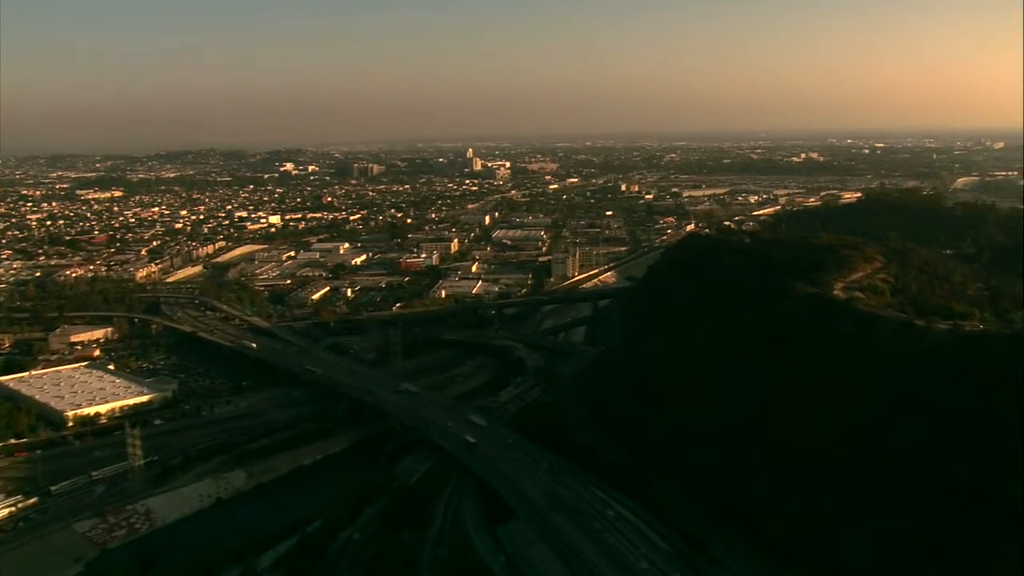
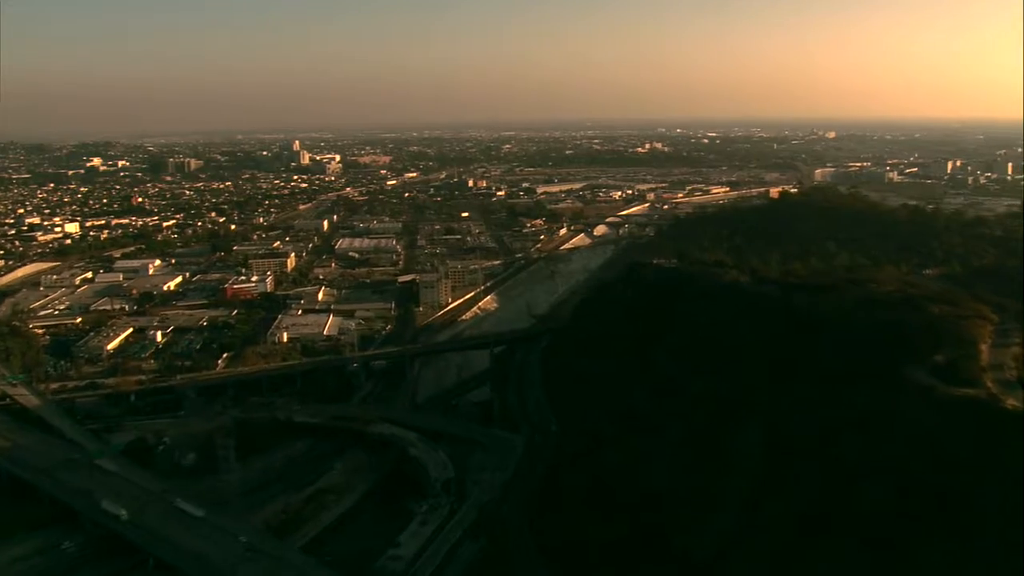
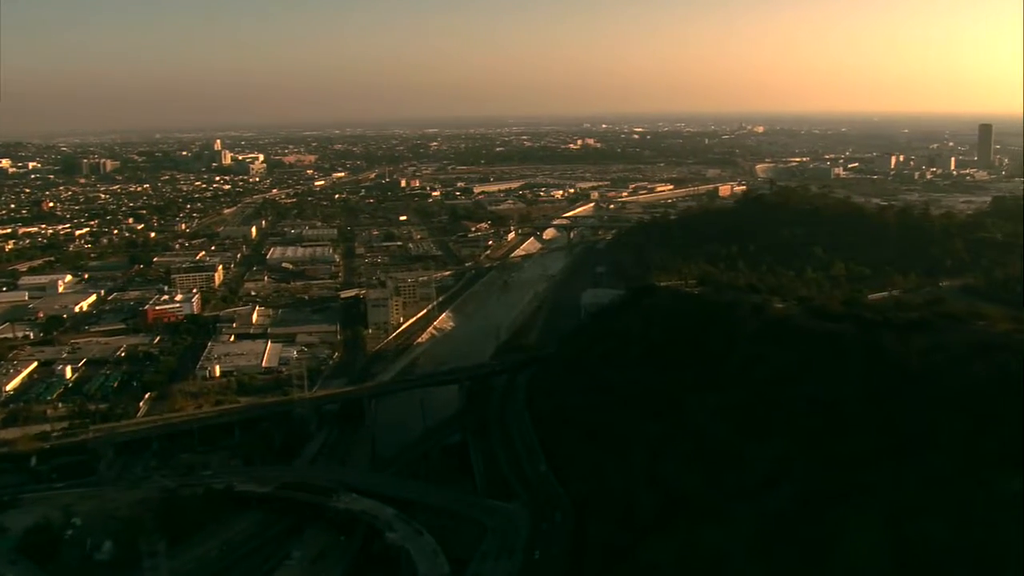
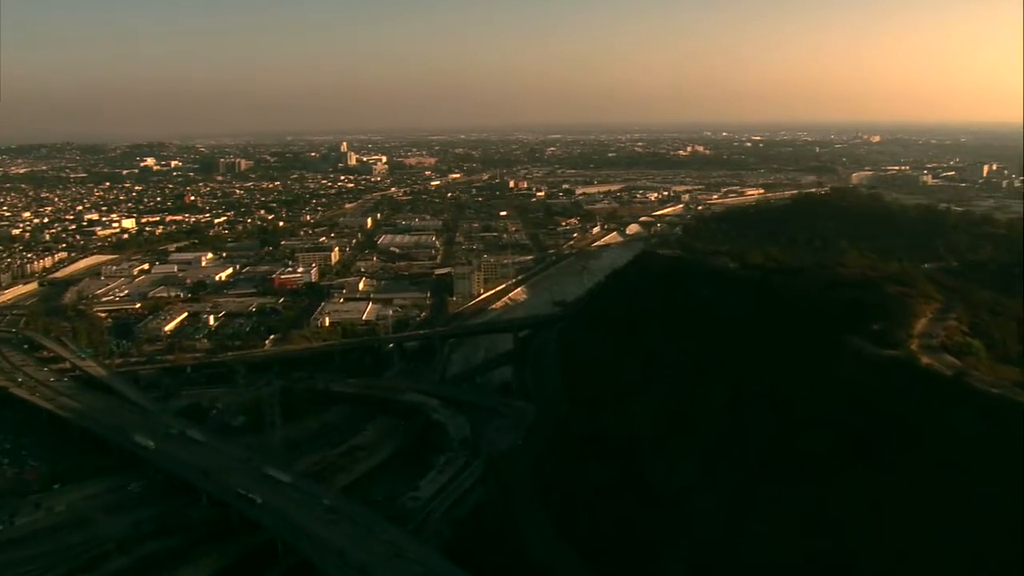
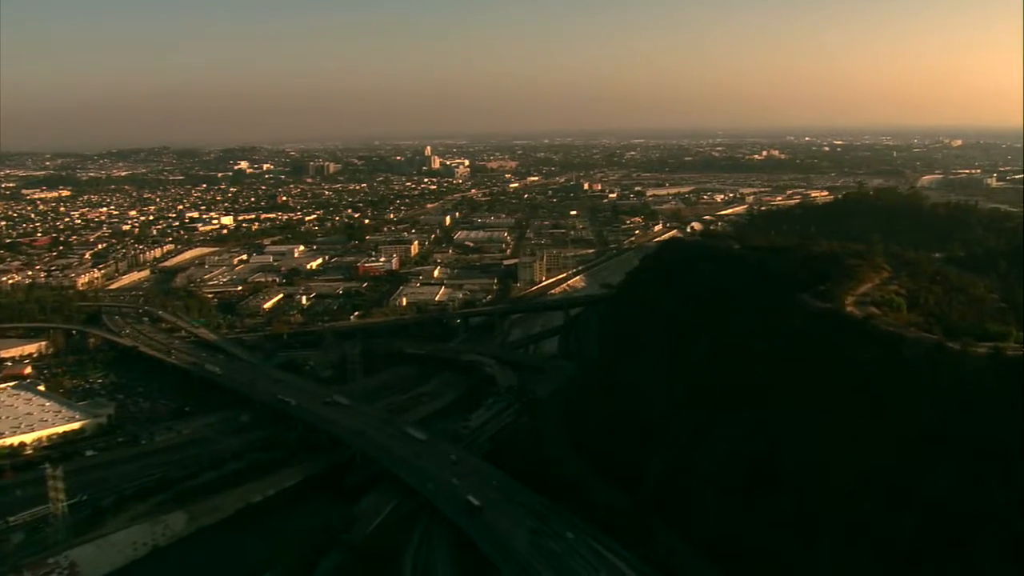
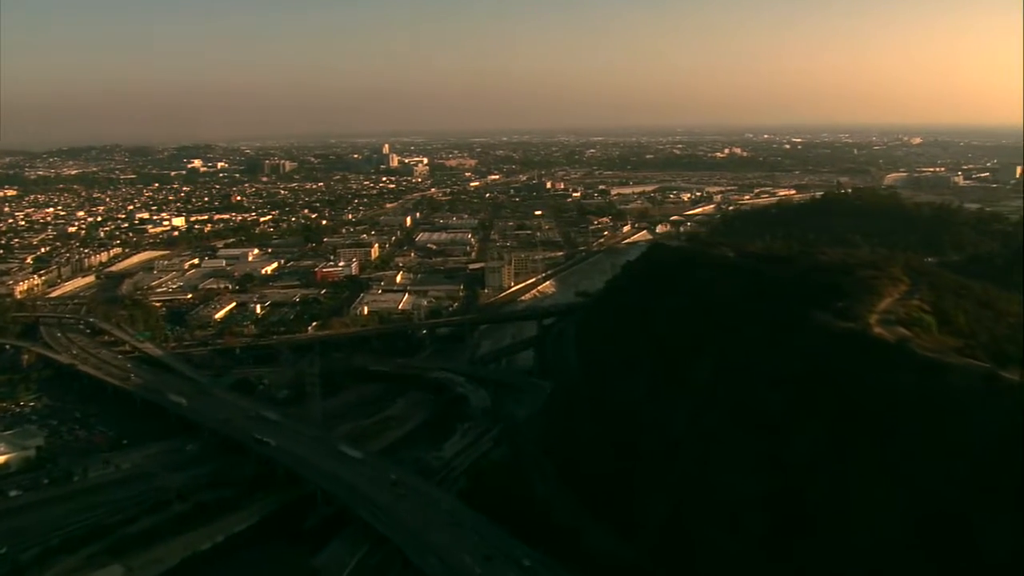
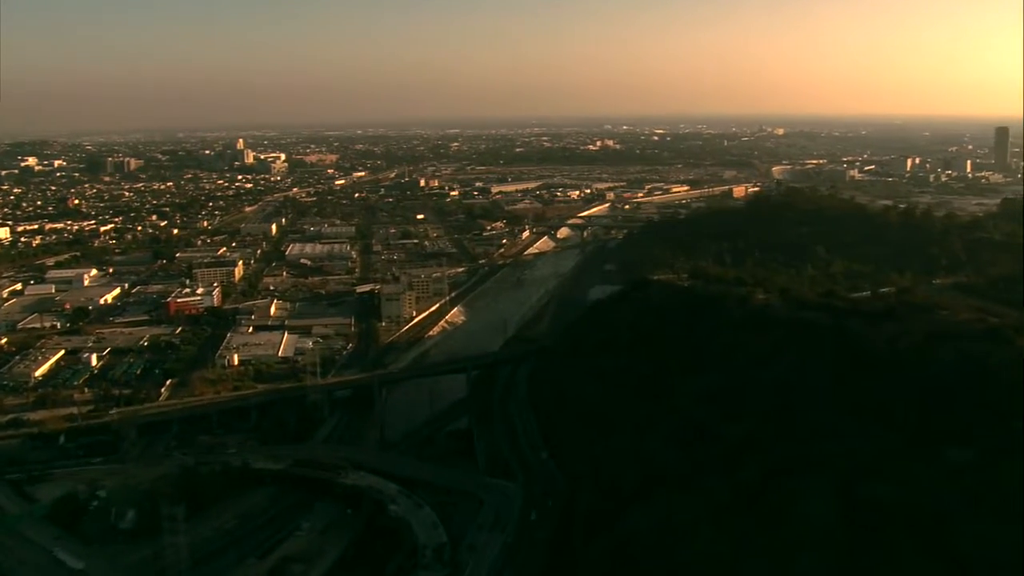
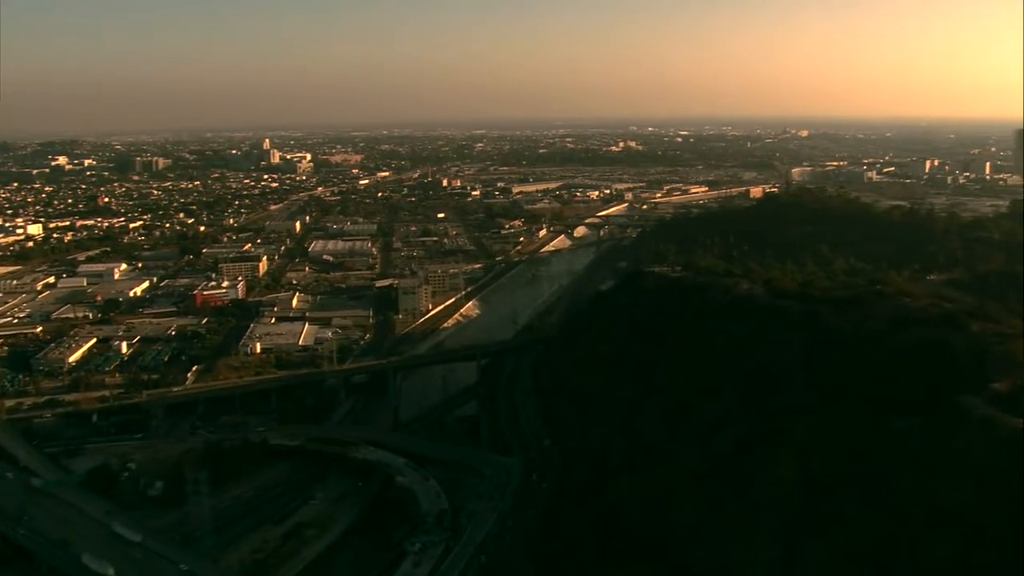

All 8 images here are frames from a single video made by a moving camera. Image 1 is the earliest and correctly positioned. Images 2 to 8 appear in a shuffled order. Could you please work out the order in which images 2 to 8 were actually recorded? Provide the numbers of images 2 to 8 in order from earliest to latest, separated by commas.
5, 6, 4, 2, 8, 7, 3
